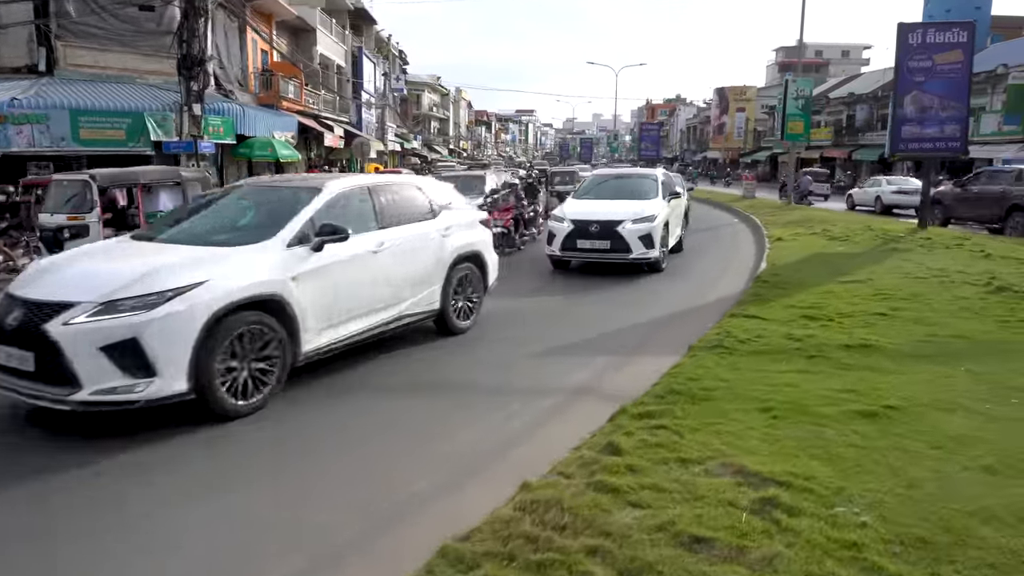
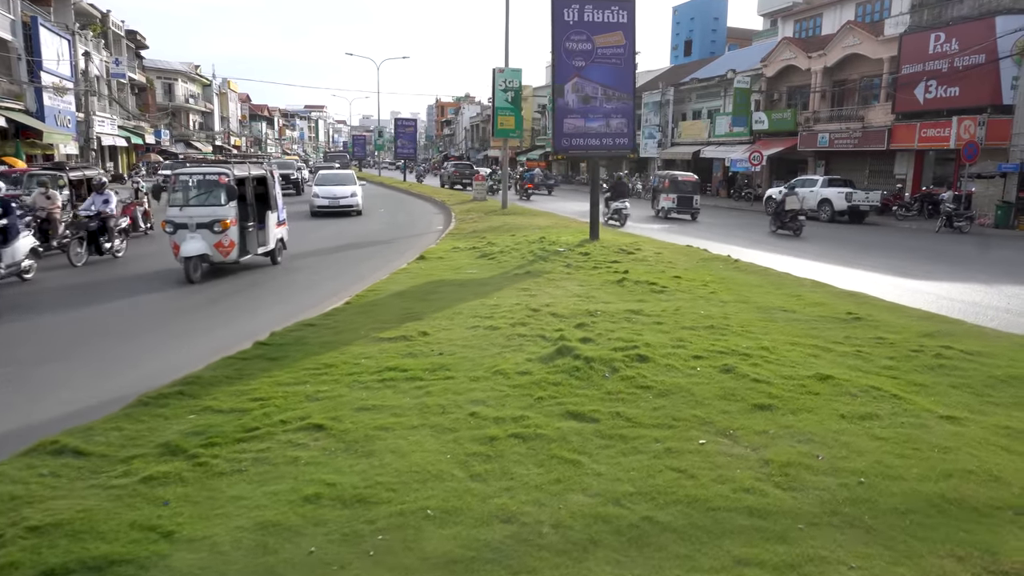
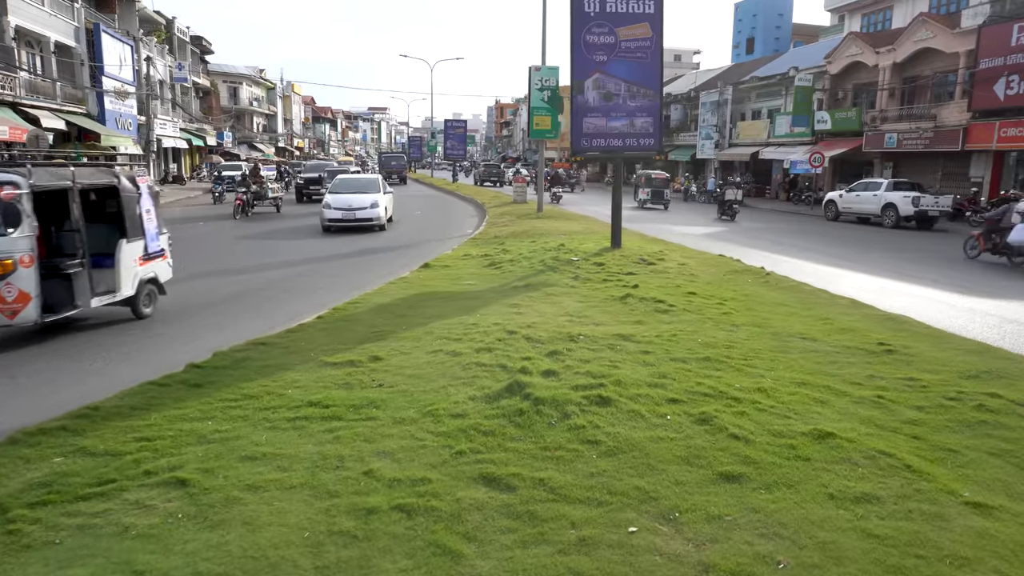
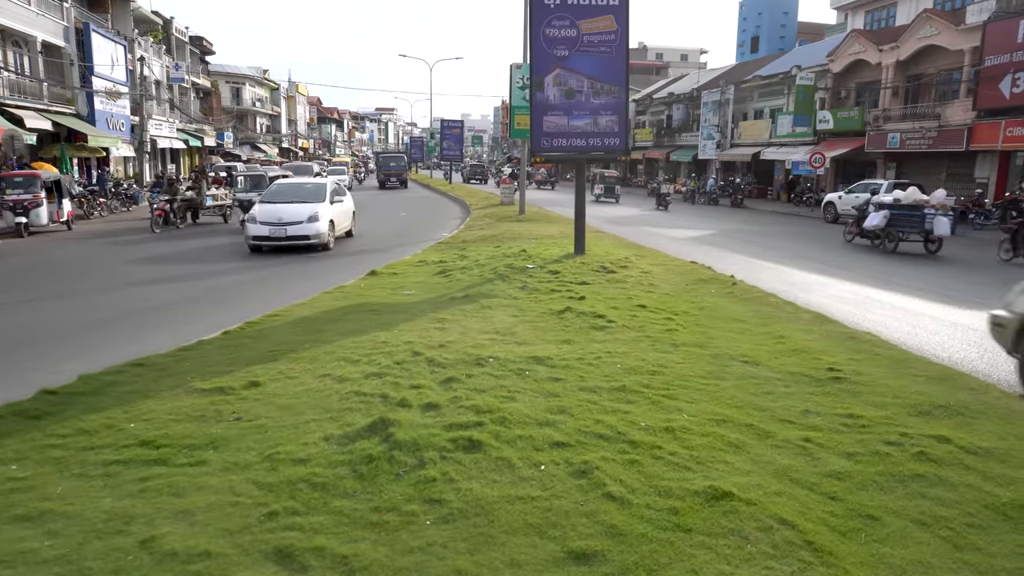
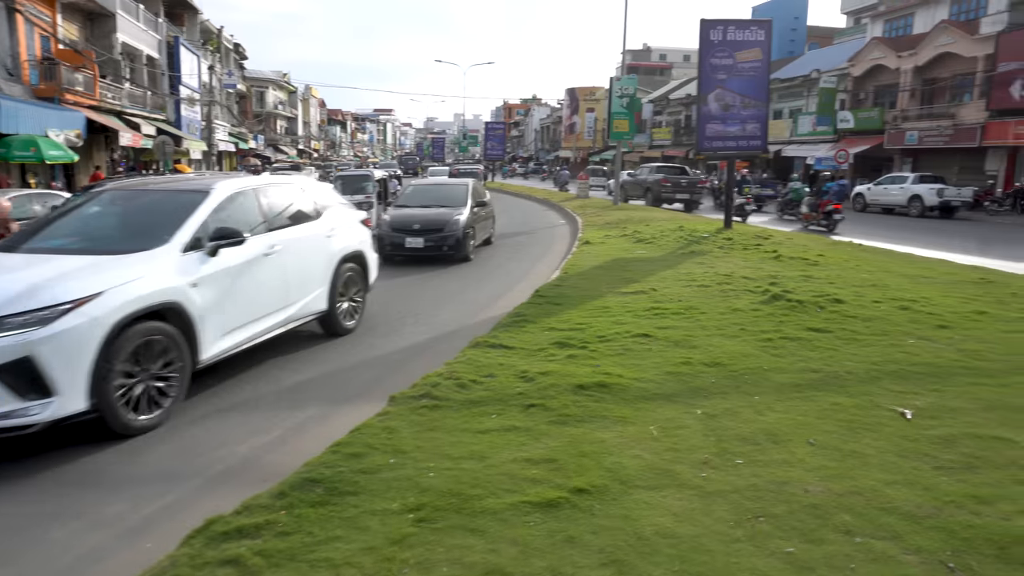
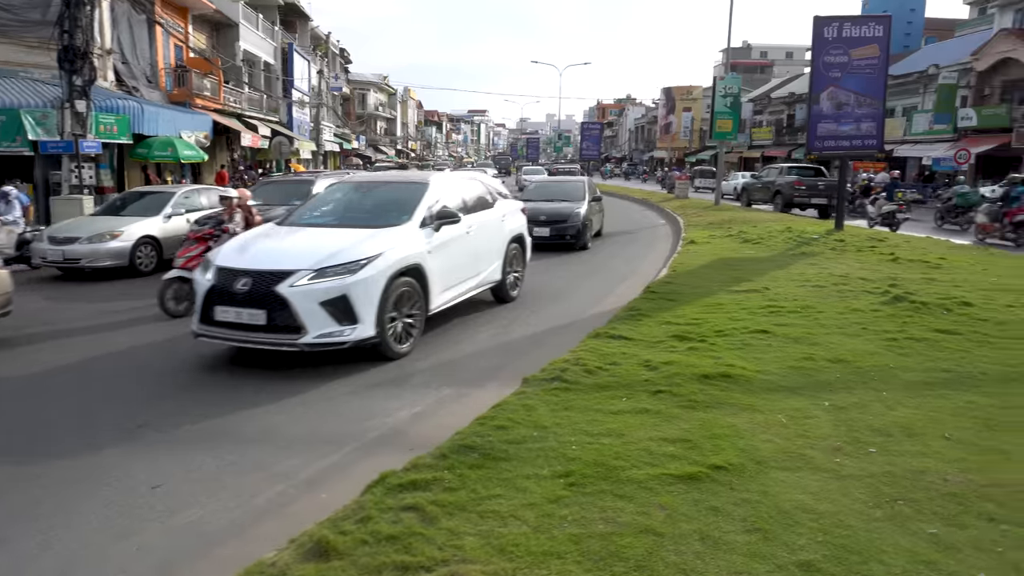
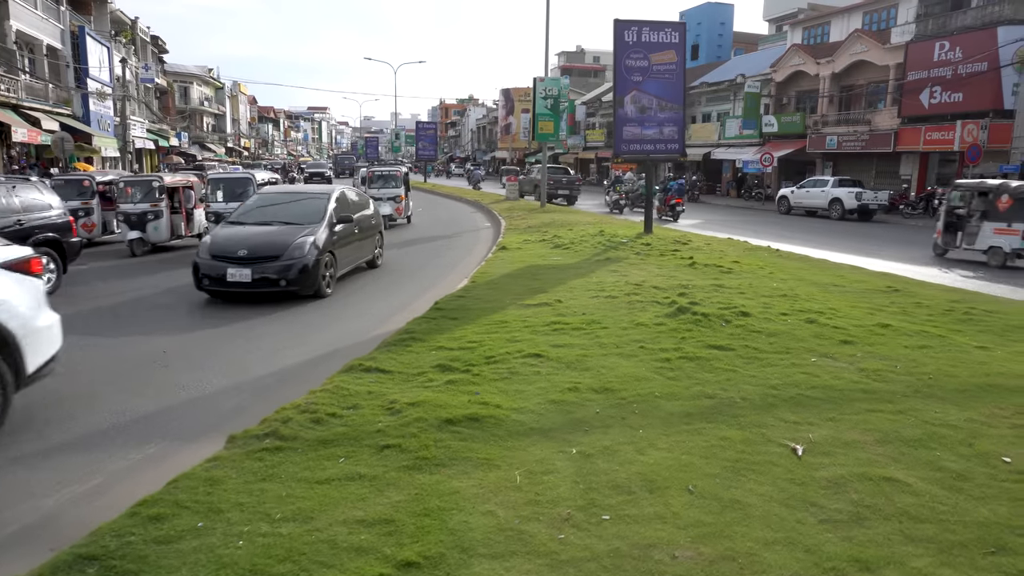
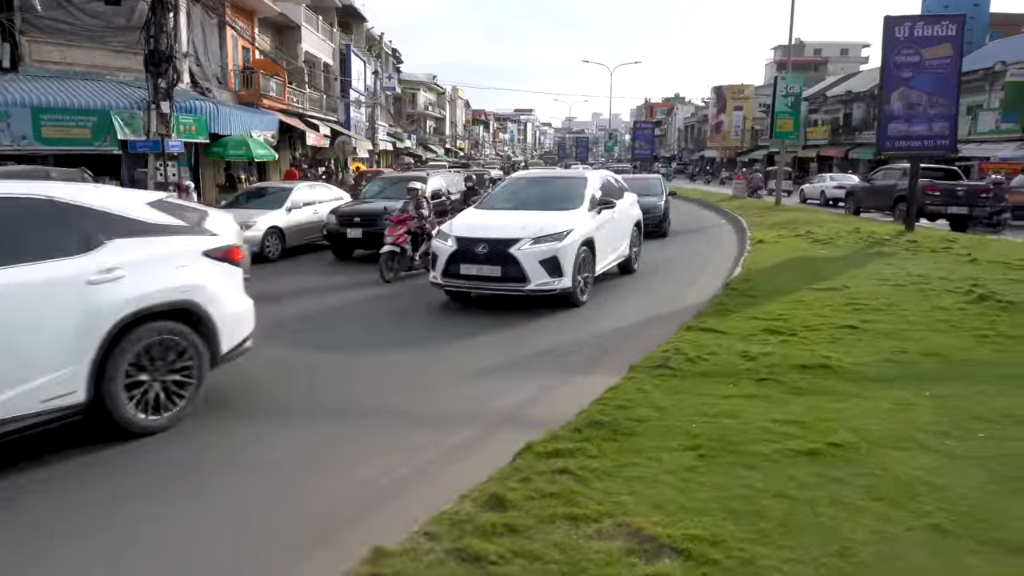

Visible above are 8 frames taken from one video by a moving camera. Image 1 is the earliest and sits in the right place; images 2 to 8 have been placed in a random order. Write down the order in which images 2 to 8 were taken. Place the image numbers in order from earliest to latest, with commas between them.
8, 6, 5, 7, 2, 3, 4
